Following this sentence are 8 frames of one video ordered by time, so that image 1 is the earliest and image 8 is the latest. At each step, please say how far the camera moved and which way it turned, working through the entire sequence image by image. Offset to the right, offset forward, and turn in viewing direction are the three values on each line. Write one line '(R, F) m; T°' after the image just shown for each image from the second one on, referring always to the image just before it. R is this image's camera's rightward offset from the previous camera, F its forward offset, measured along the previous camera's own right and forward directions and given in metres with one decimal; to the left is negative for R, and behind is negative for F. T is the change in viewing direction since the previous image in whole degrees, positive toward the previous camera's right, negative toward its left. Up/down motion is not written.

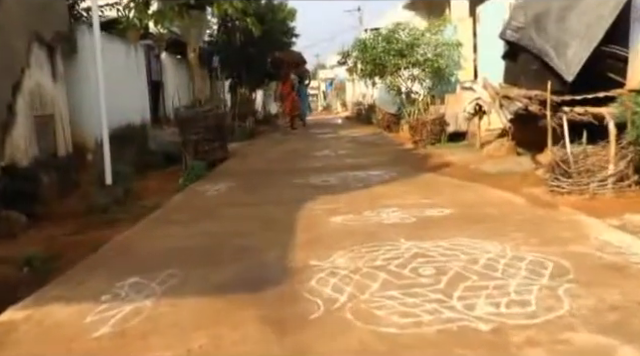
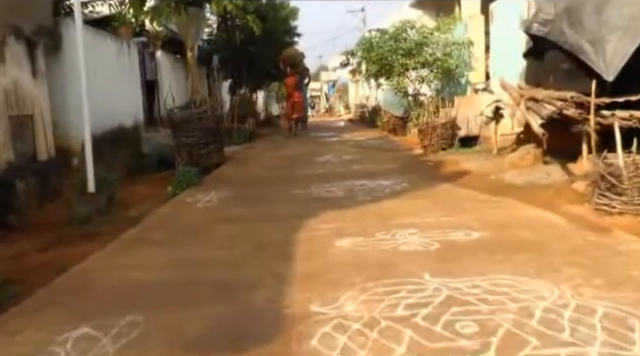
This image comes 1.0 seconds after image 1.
(0.0, +0.9) m; 0°
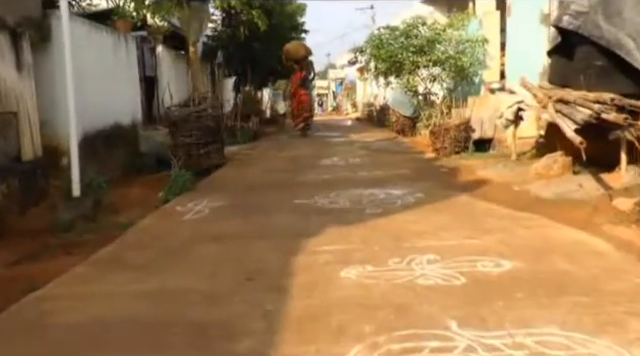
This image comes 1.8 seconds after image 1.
(0.0, +0.7) m; -1°
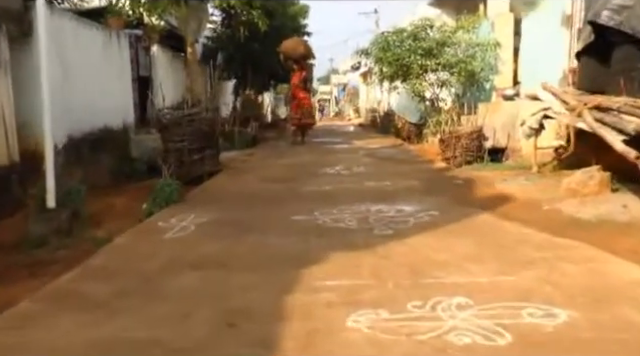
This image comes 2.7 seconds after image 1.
(0.0, +0.8) m; 0°
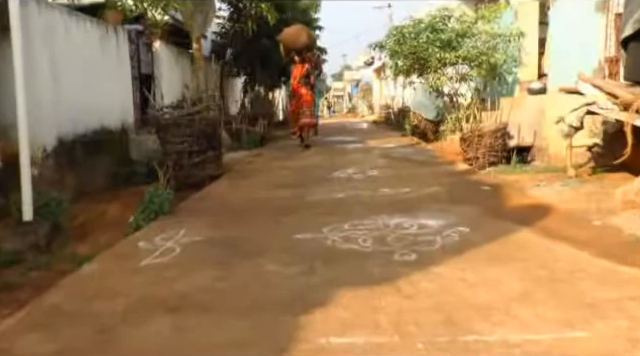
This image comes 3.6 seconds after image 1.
(0.0, +0.9) m; -1°
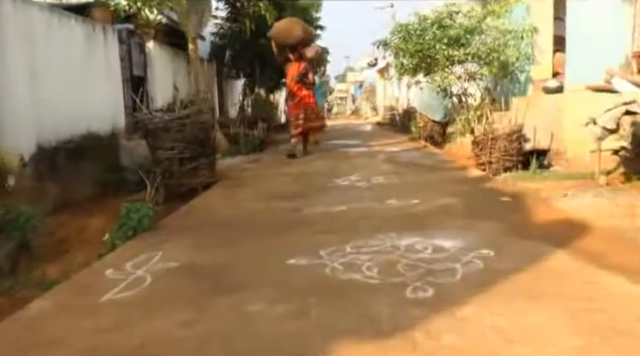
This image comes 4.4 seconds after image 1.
(0.0, +0.8) m; 0°
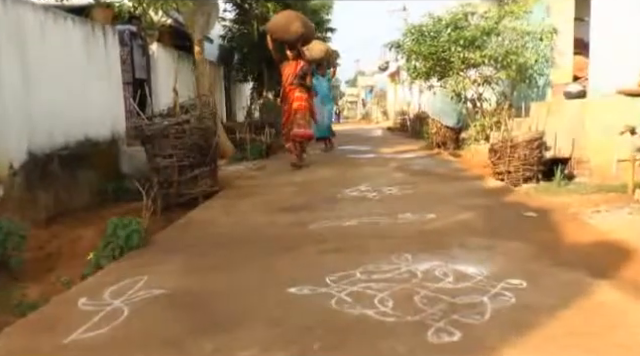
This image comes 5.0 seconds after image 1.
(0.0, +0.6) m; -1°
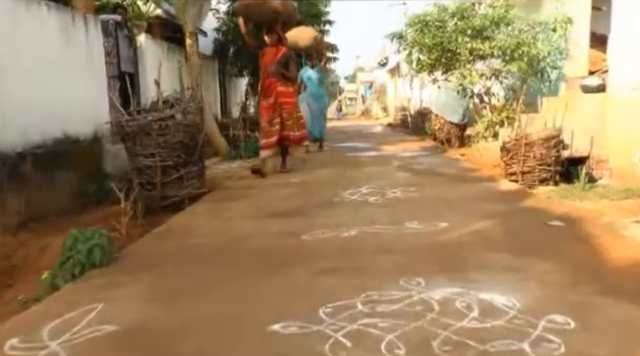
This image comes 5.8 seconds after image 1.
(0.0, +0.8) m; 0°
